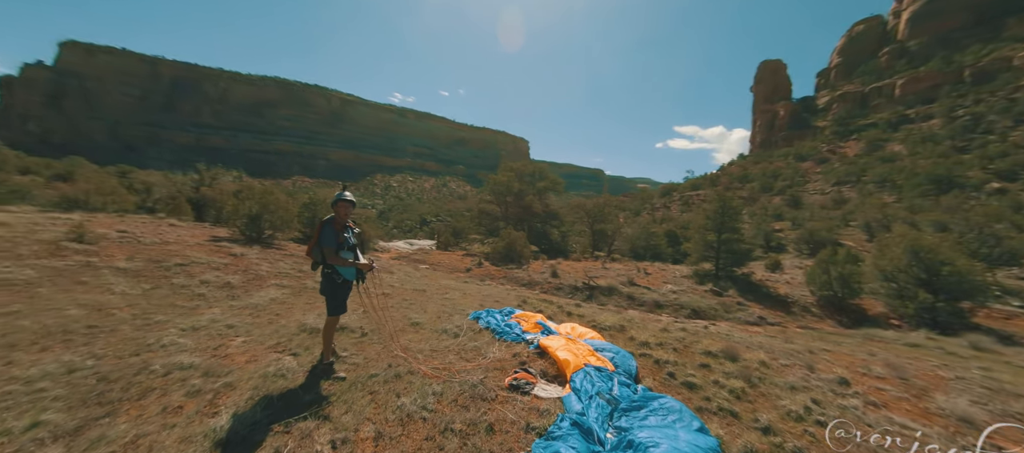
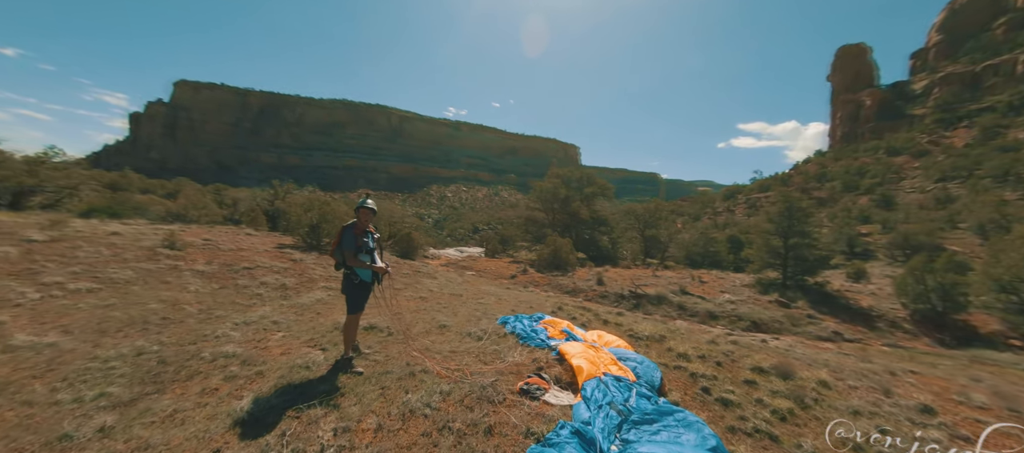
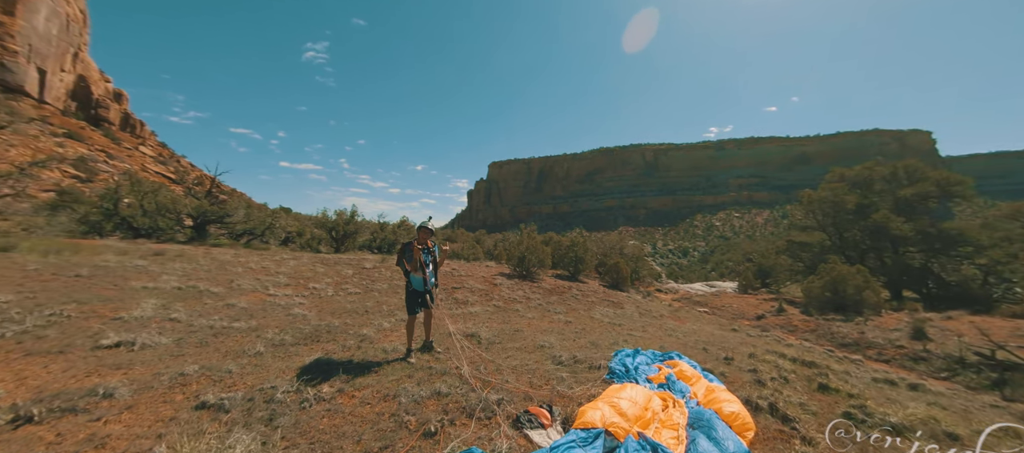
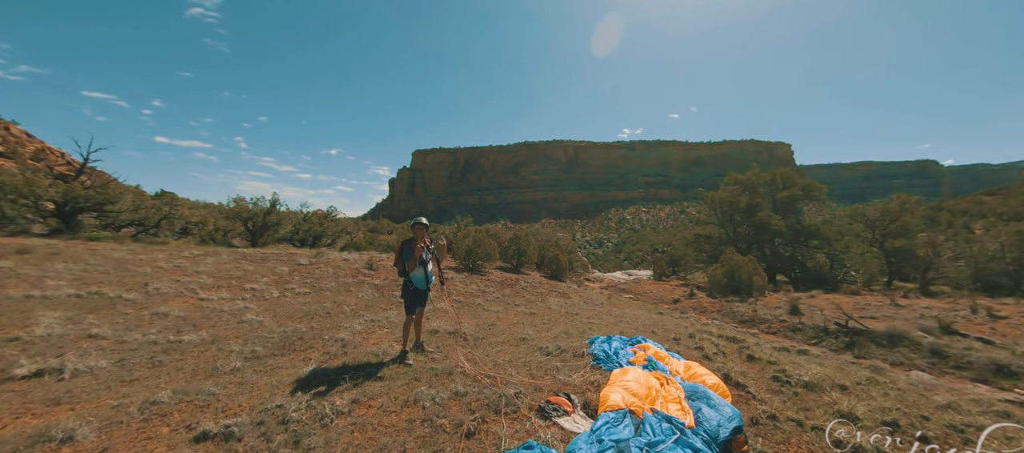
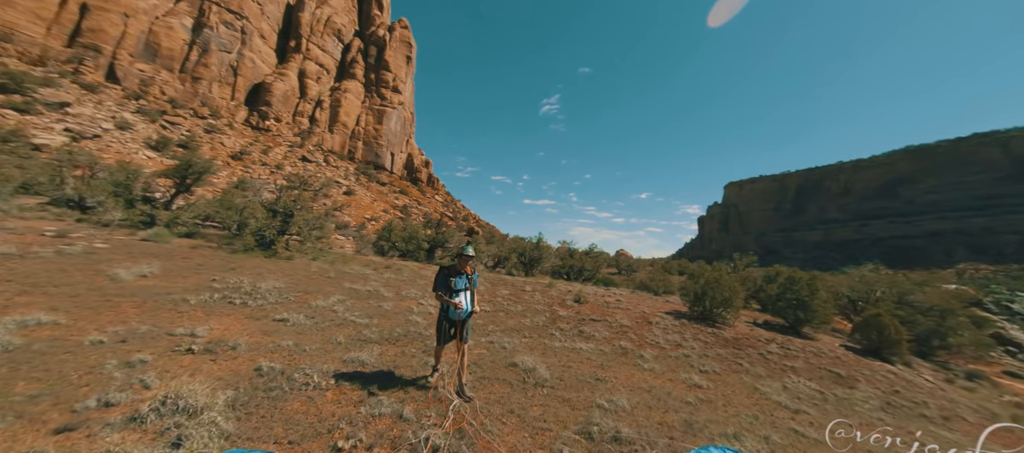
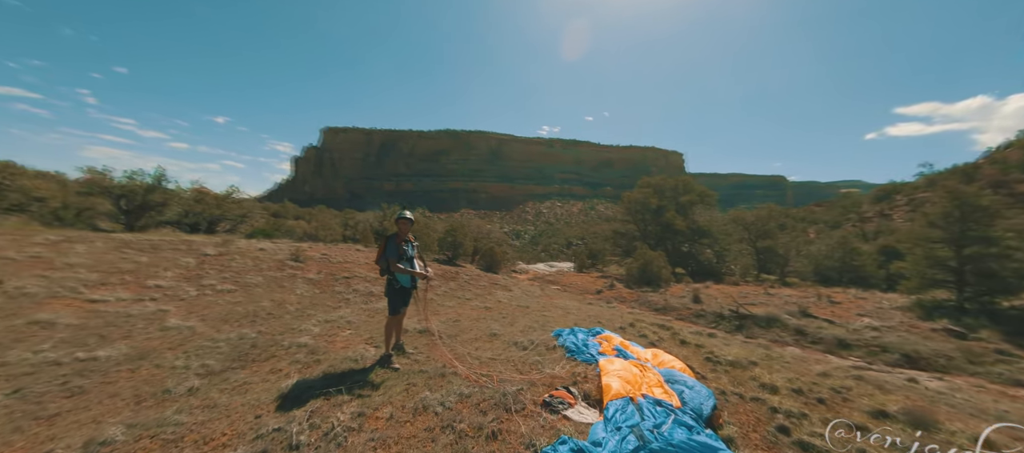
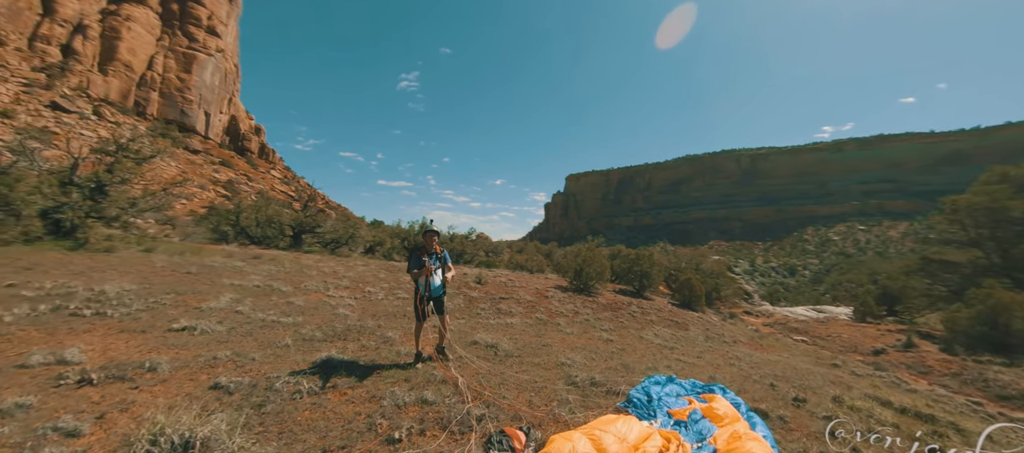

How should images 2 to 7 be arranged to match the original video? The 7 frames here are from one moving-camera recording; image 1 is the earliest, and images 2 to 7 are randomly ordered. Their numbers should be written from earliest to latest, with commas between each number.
2, 6, 4, 3, 7, 5
